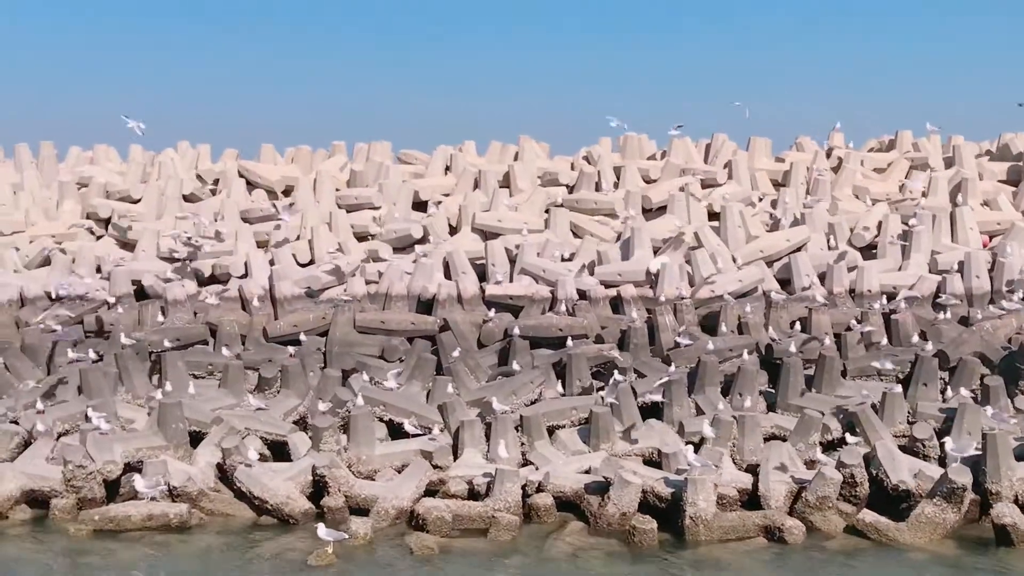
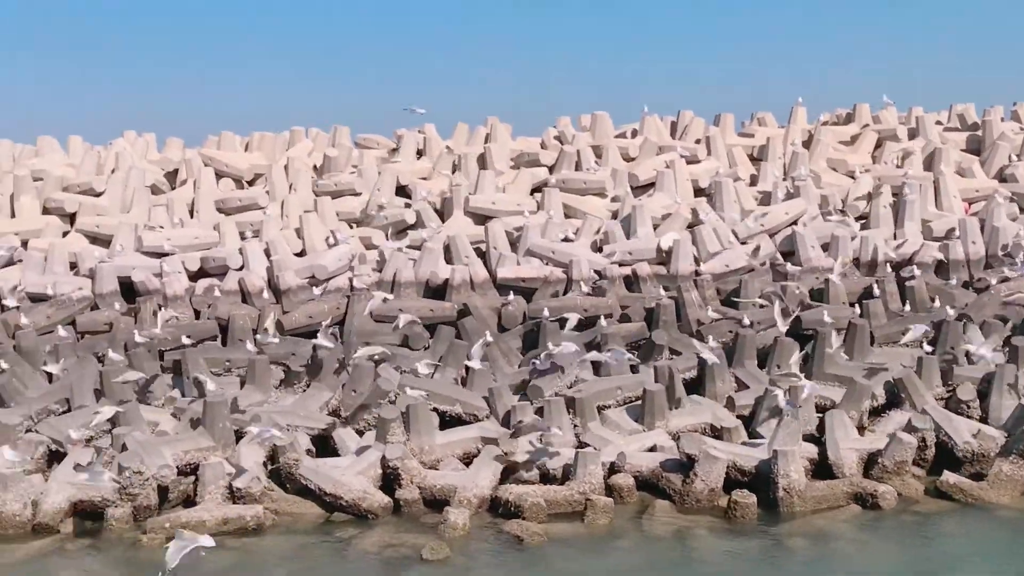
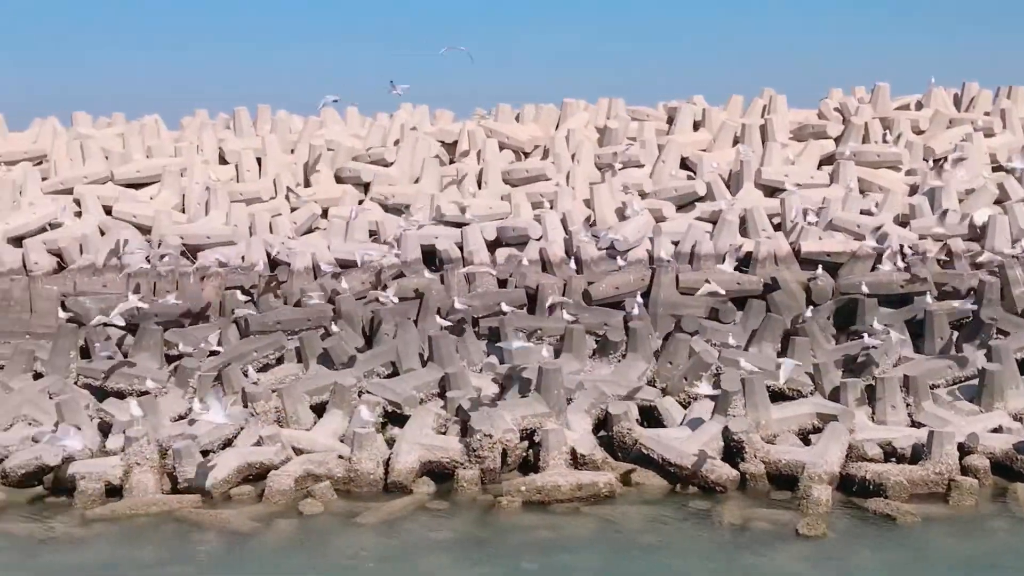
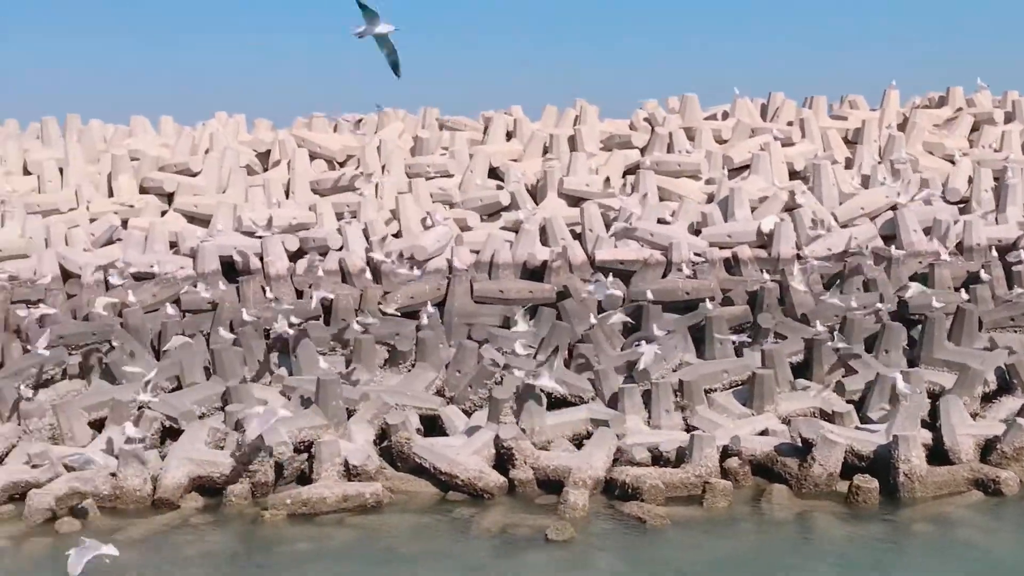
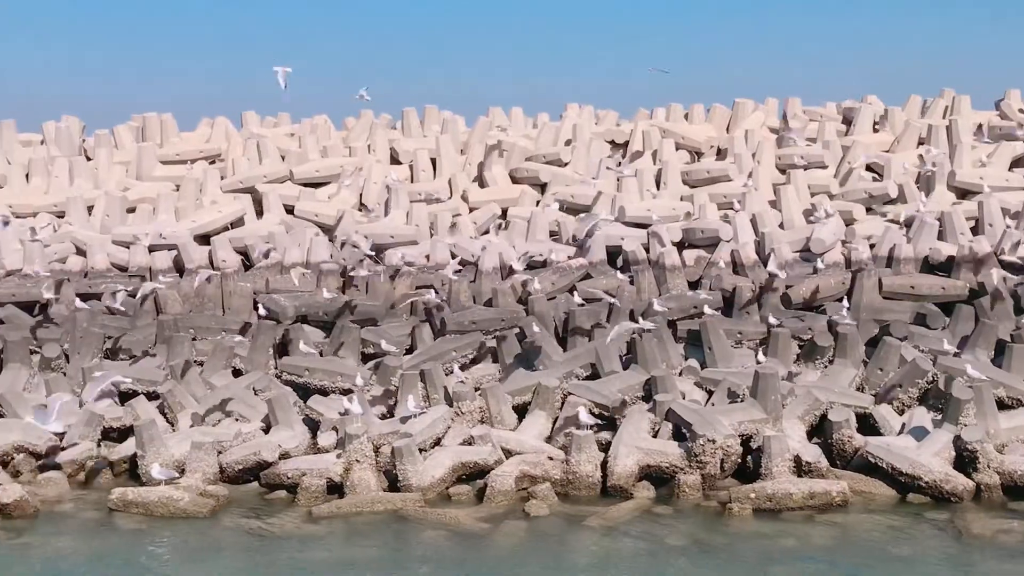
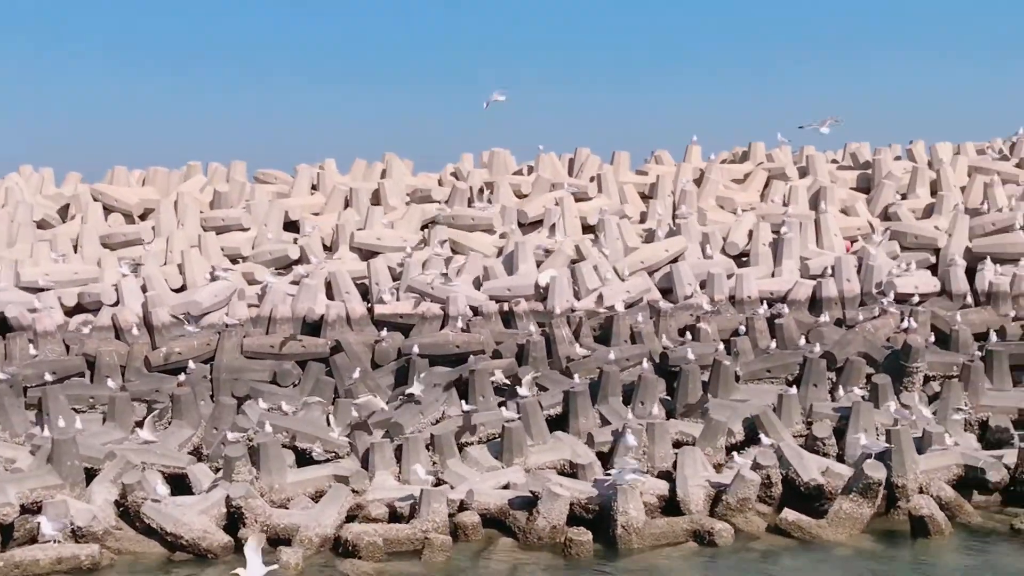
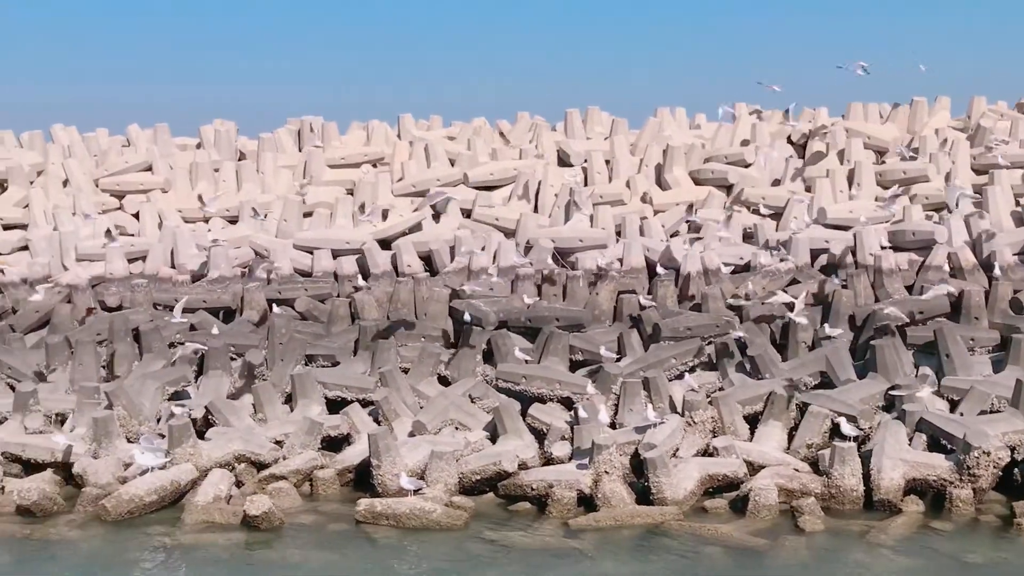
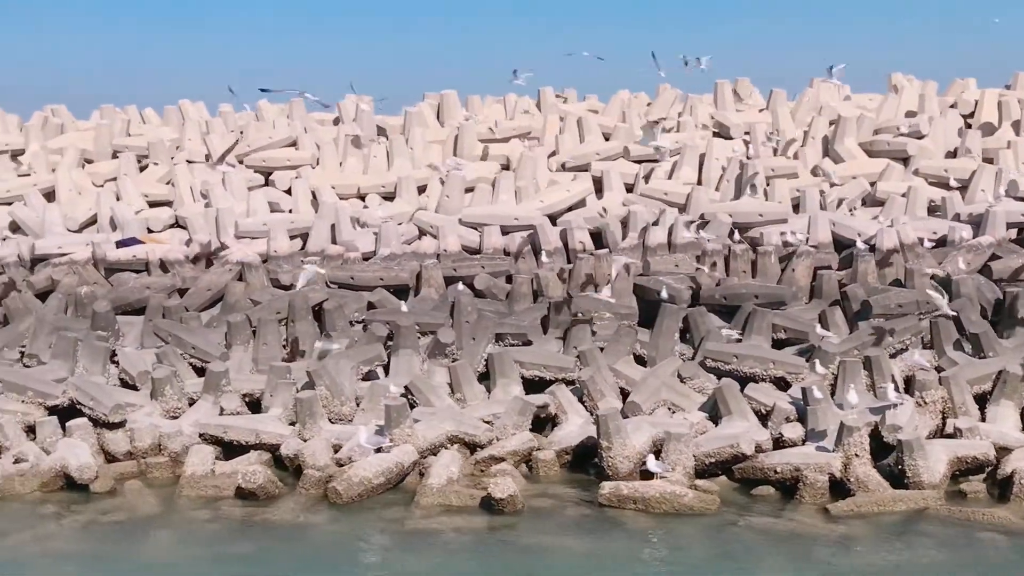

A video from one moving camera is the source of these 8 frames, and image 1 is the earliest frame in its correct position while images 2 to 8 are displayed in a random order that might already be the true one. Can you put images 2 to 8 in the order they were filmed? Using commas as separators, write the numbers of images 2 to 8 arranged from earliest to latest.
6, 2, 4, 3, 5, 7, 8
